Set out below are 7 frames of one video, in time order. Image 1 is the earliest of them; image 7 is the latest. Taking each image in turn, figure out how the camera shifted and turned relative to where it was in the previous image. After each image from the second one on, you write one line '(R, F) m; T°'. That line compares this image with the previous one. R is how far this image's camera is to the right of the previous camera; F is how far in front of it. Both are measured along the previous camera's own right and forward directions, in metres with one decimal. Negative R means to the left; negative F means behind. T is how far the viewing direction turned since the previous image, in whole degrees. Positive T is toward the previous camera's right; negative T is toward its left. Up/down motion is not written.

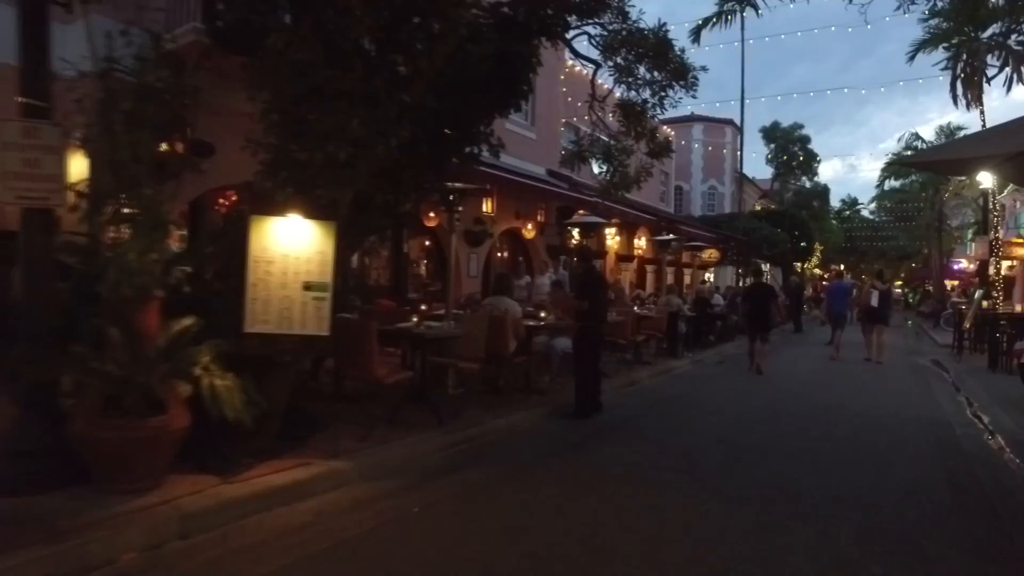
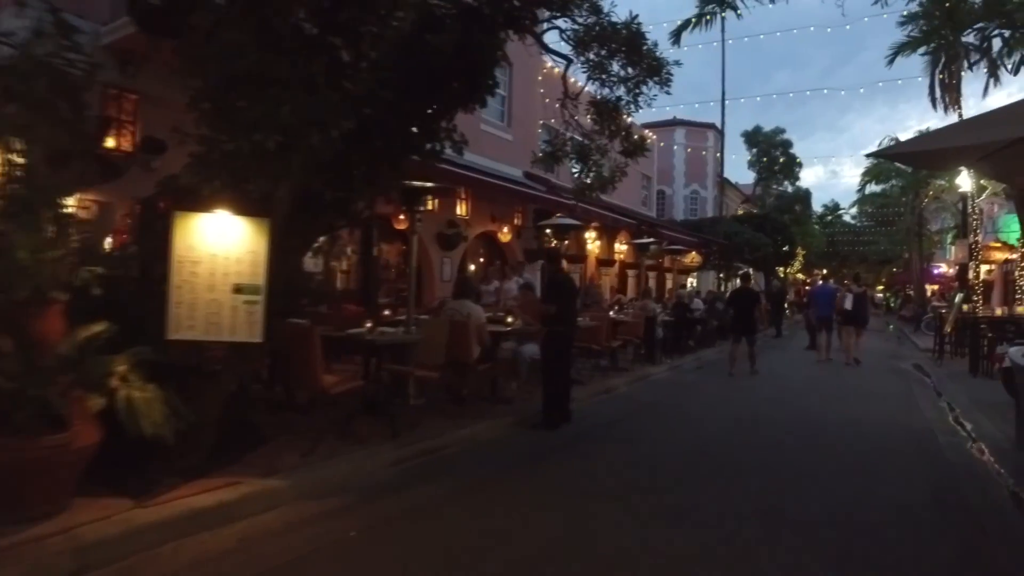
(+0.3, +0.5) m; +1°
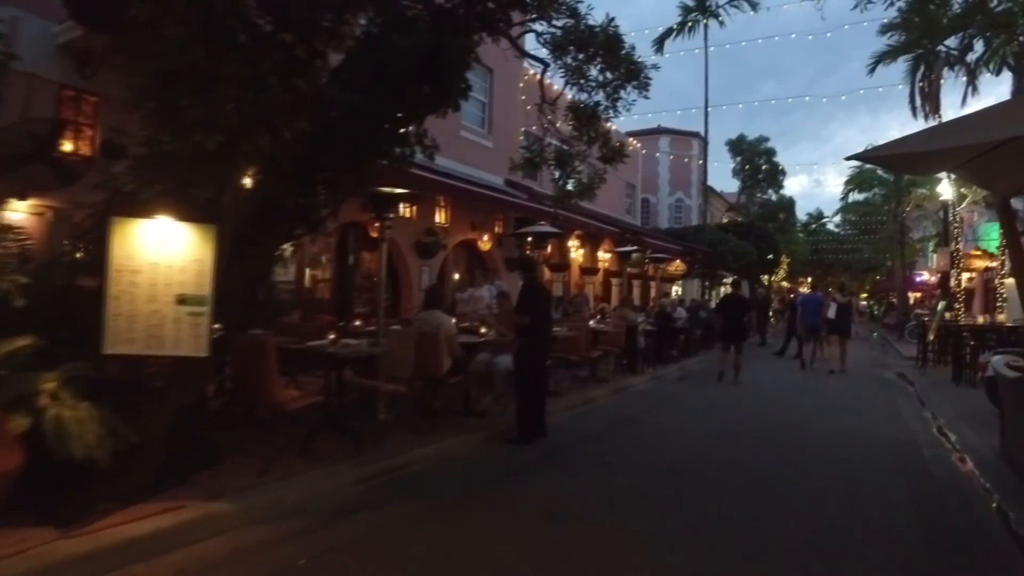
(+0.2, +0.3) m; +1°
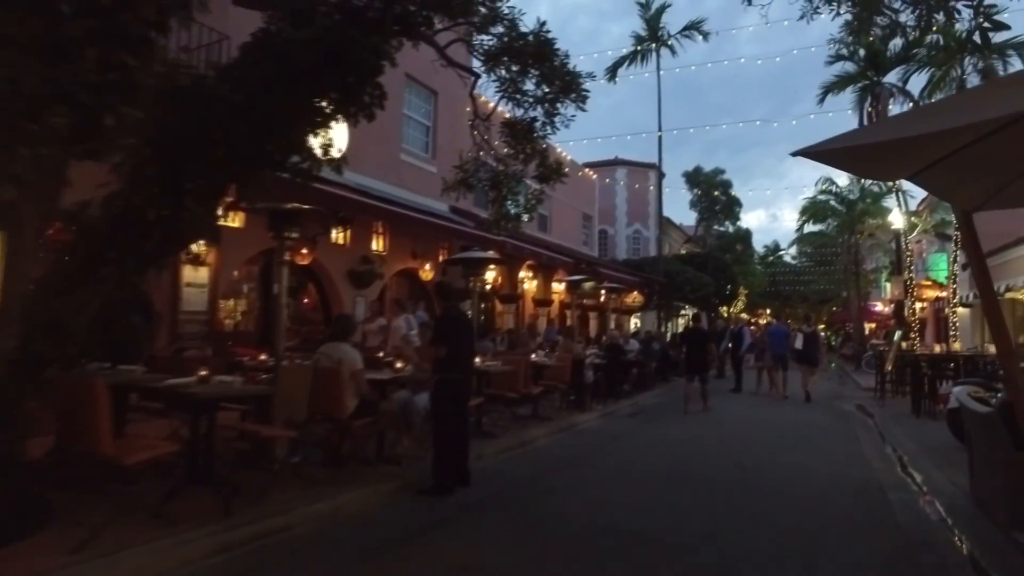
(+0.6, +1.1) m; +3°
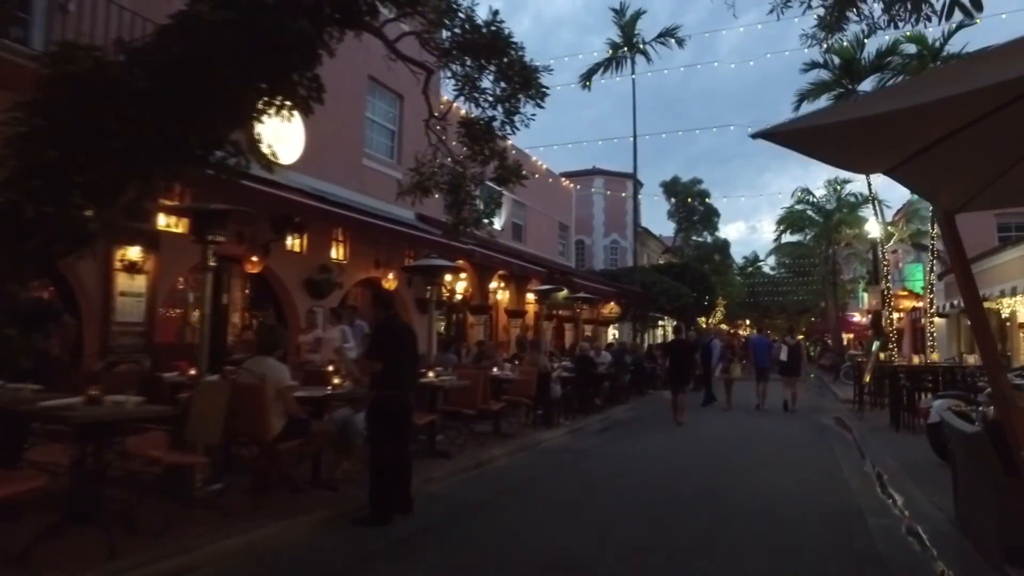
(+0.4, +0.7) m; +1°
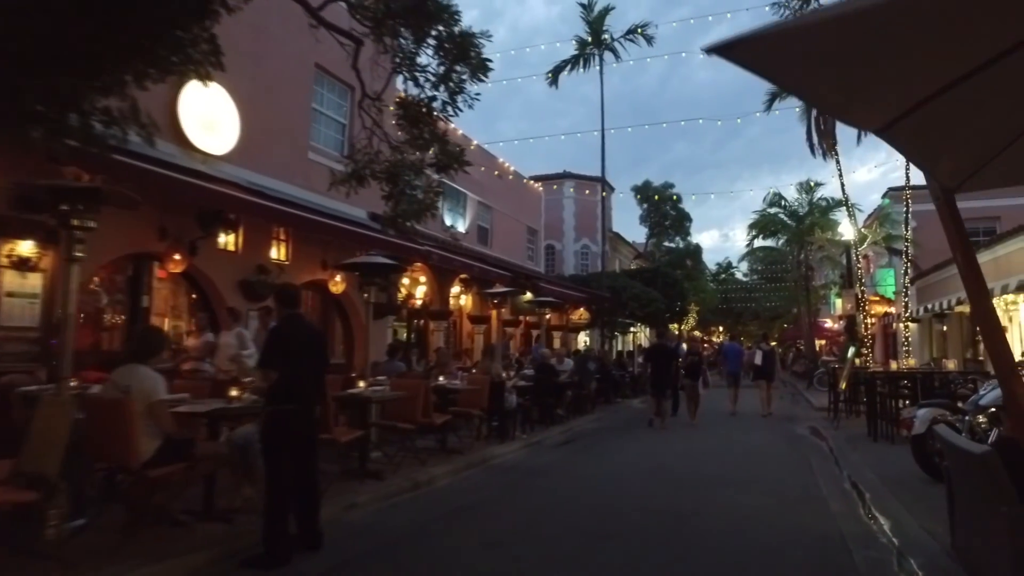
(+0.5, +1.2) m; +2°
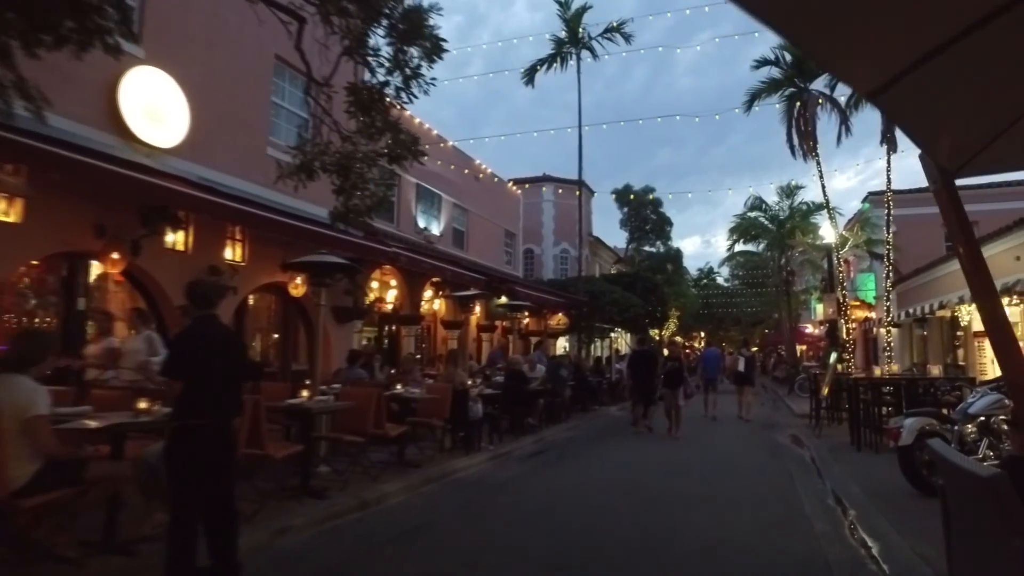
(+0.3, +0.8) m; +1°
